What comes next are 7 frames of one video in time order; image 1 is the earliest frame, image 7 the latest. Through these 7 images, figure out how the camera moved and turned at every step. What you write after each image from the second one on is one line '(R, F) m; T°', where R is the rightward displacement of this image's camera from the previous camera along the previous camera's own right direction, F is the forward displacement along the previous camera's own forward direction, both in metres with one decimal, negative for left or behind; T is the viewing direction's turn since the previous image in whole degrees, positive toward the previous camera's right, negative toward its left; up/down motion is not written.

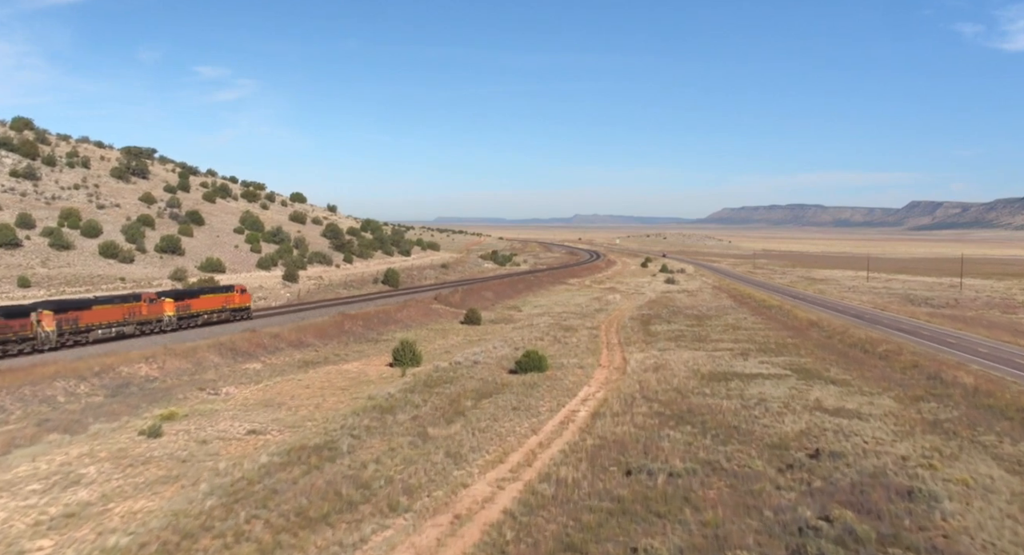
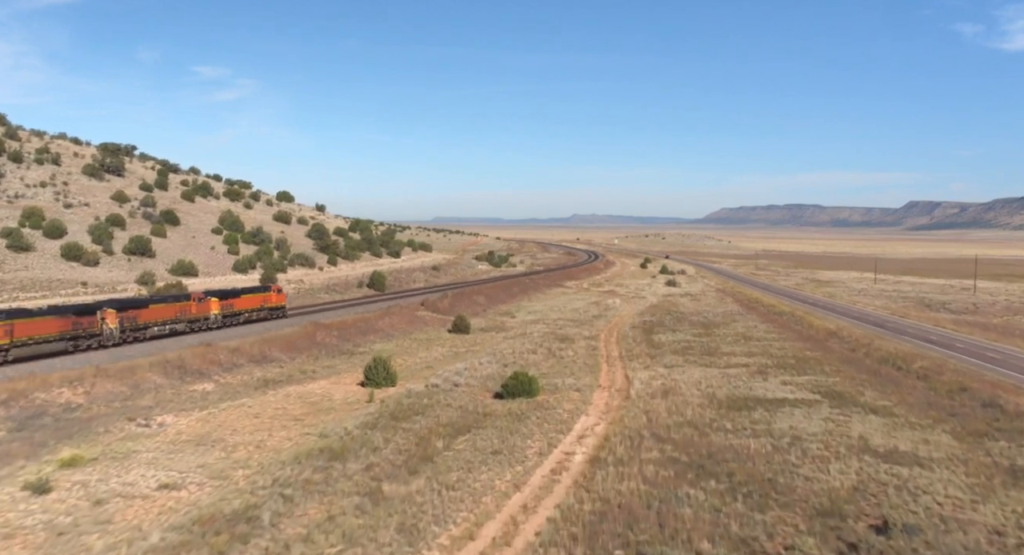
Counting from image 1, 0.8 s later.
(+0.5, +4.9) m; 0°
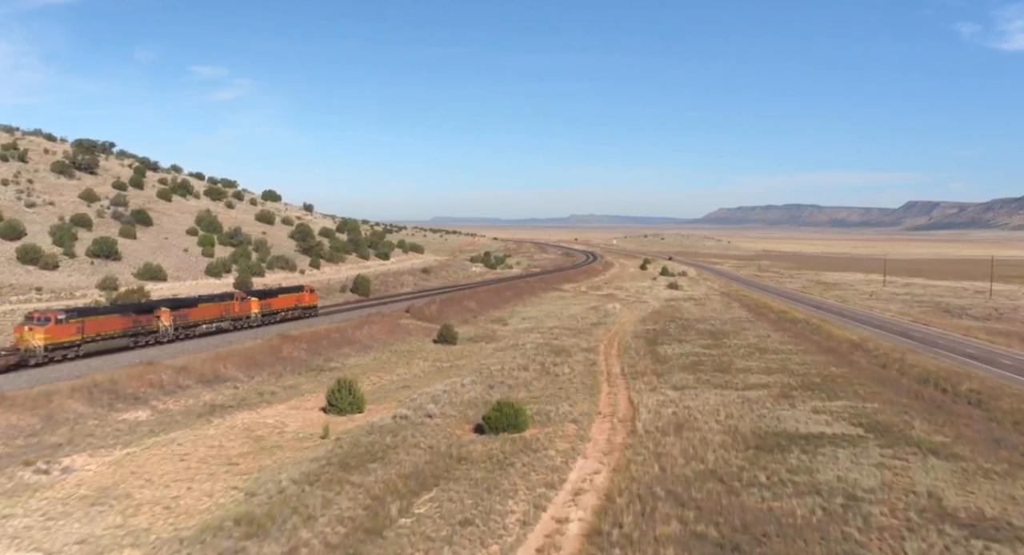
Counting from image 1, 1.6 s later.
(+0.5, +5.0) m; 0°
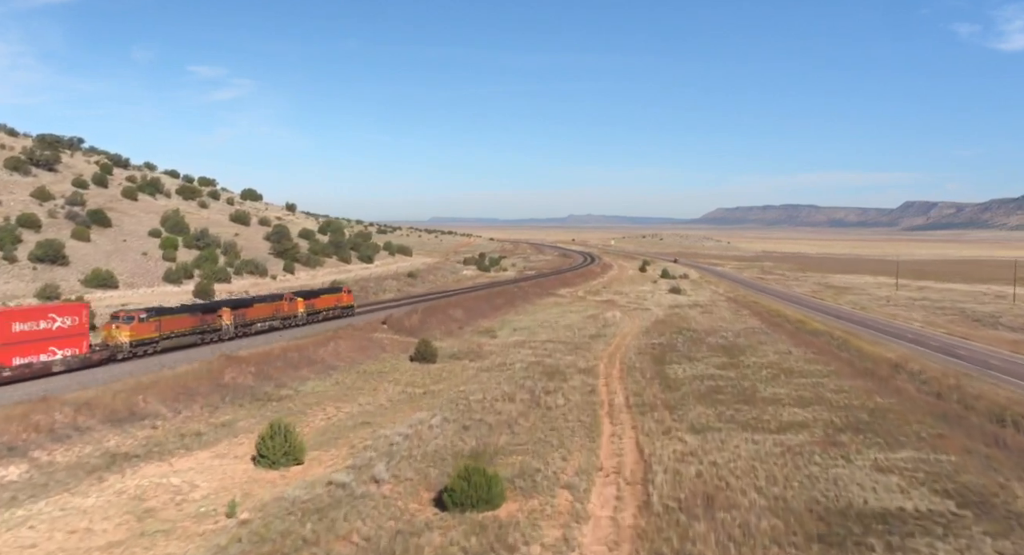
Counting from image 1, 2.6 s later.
(+0.6, +6.6) m; 0°
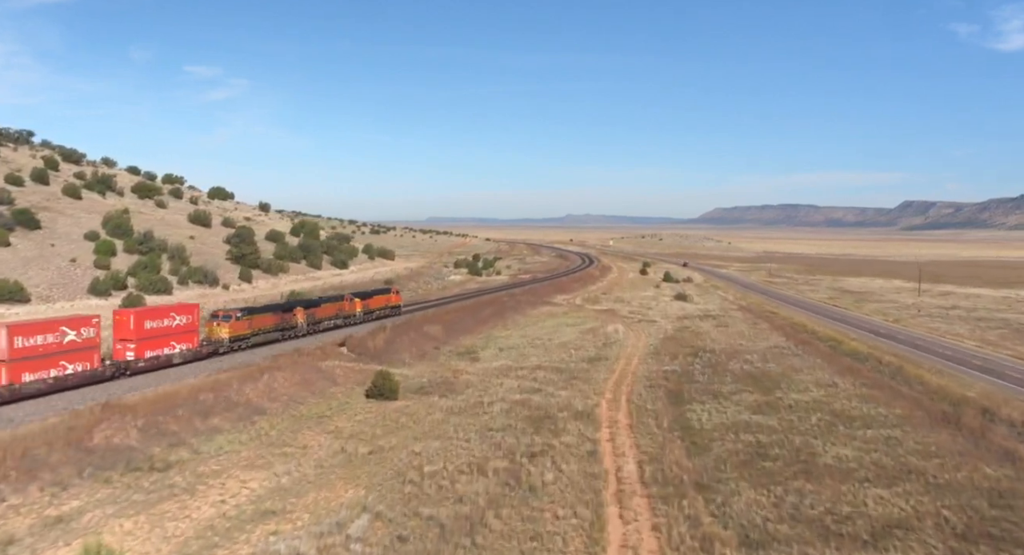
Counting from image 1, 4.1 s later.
(+0.9, +9.4) m; 0°
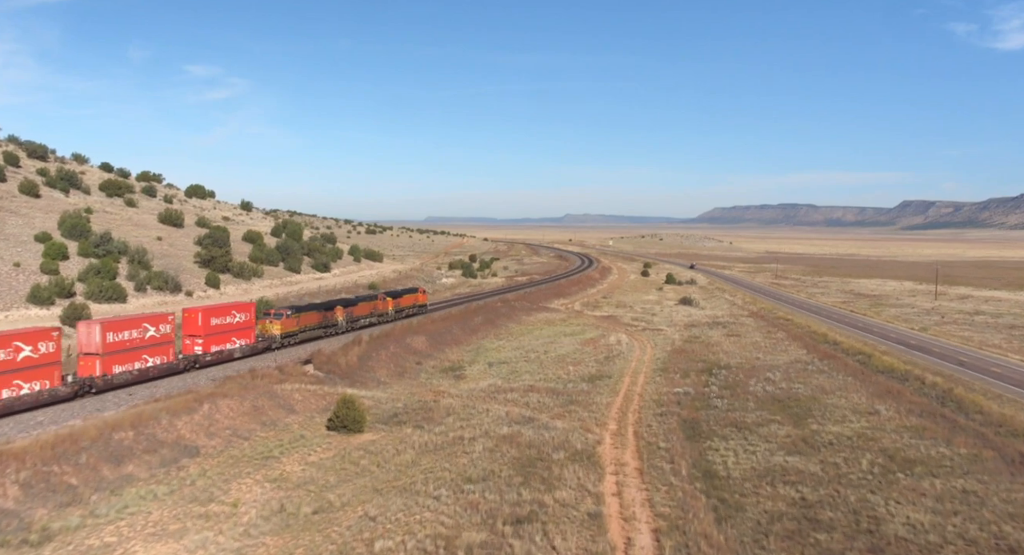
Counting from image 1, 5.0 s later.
(+0.5, +5.8) m; 0°
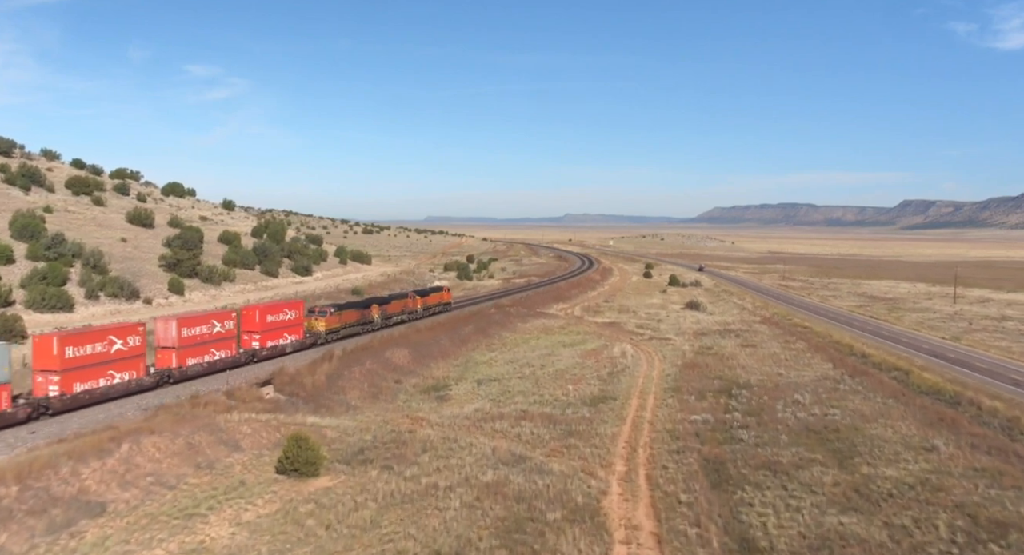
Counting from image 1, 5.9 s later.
(+0.5, +5.6) m; 0°
